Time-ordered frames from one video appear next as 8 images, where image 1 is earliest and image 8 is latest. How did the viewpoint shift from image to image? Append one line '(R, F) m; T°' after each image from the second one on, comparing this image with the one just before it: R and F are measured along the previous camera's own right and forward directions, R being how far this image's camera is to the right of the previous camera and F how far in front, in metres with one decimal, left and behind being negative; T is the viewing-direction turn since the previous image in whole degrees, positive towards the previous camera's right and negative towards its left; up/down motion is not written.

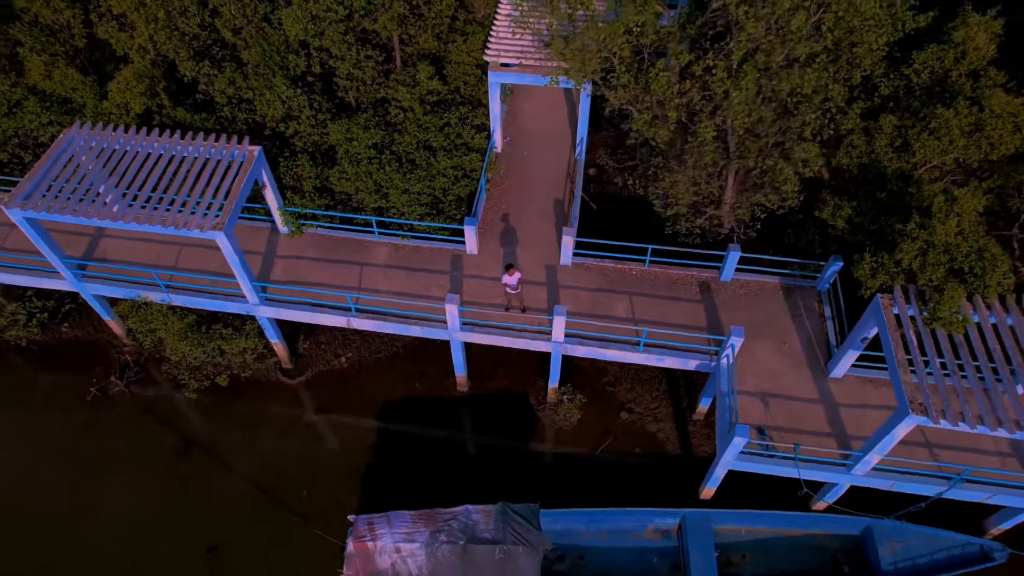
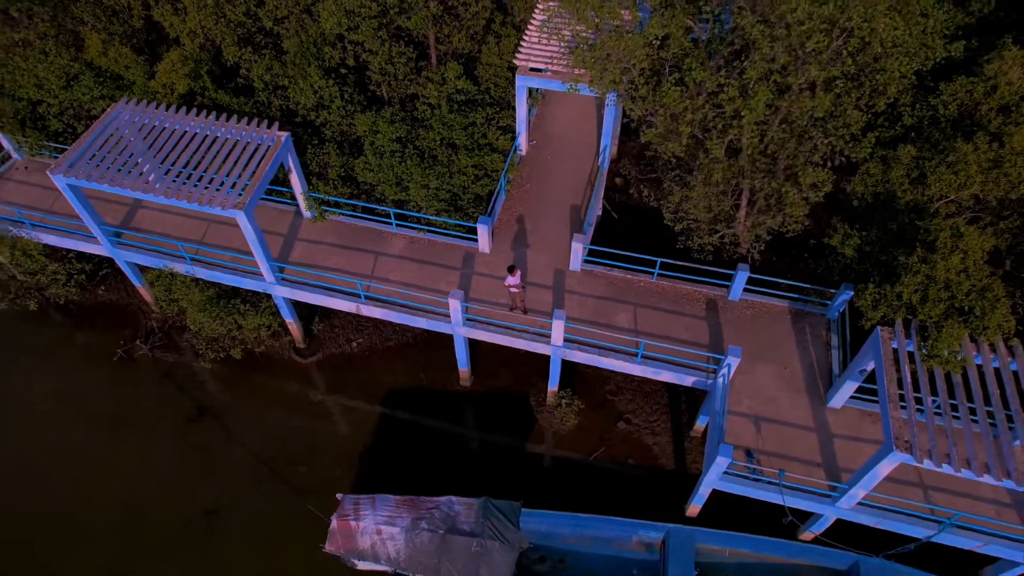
(+0.9, -0.2) m; -4°
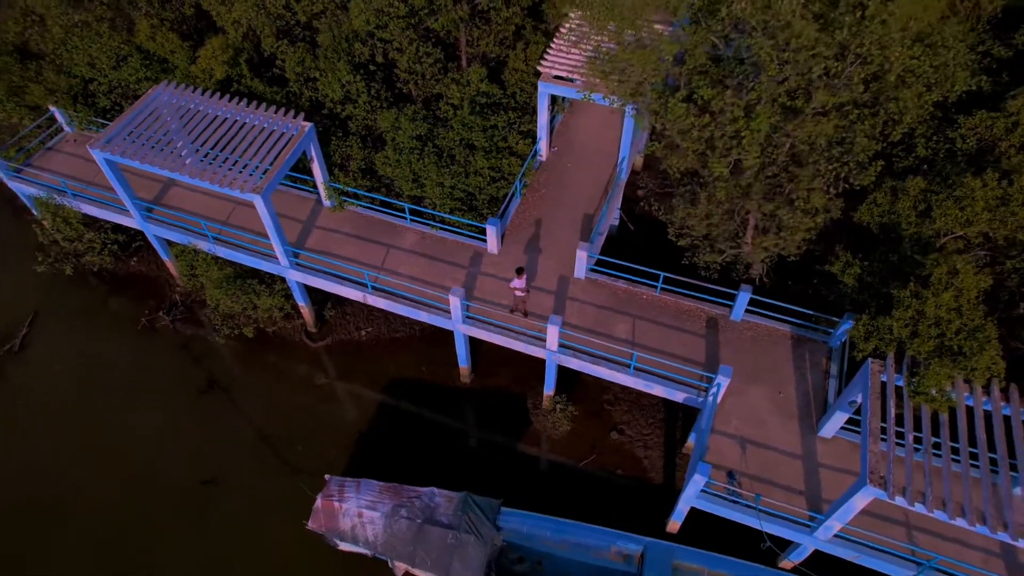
(+0.9, -0.2) m; -4°
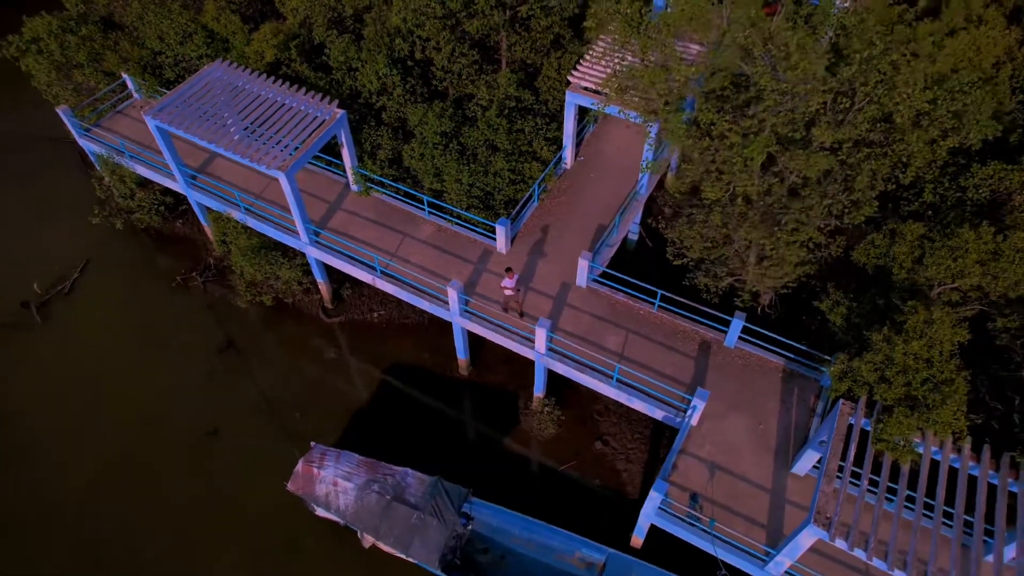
(+1.4, -0.3) m; -5°
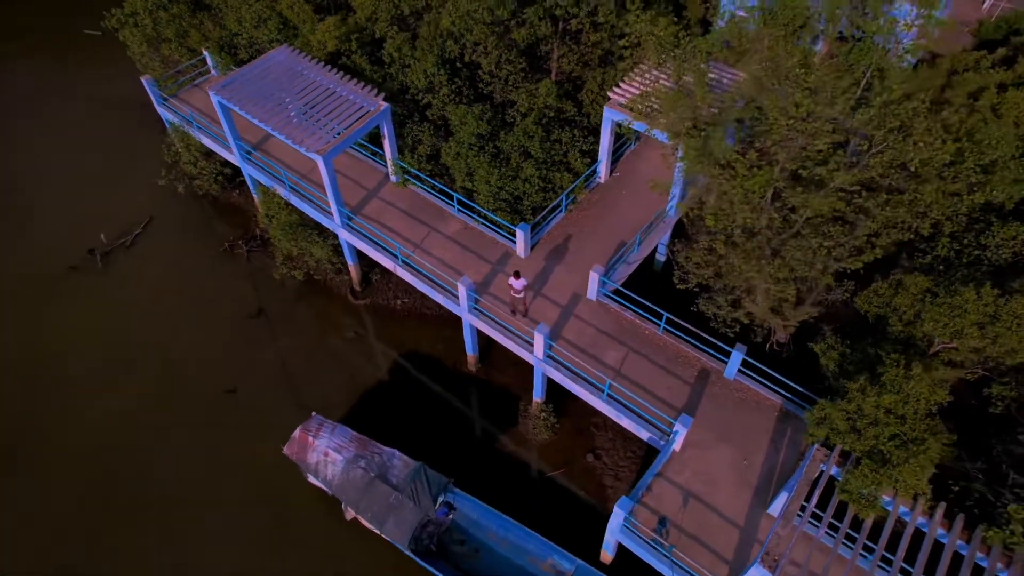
(+1.4, -0.3) m; -6°
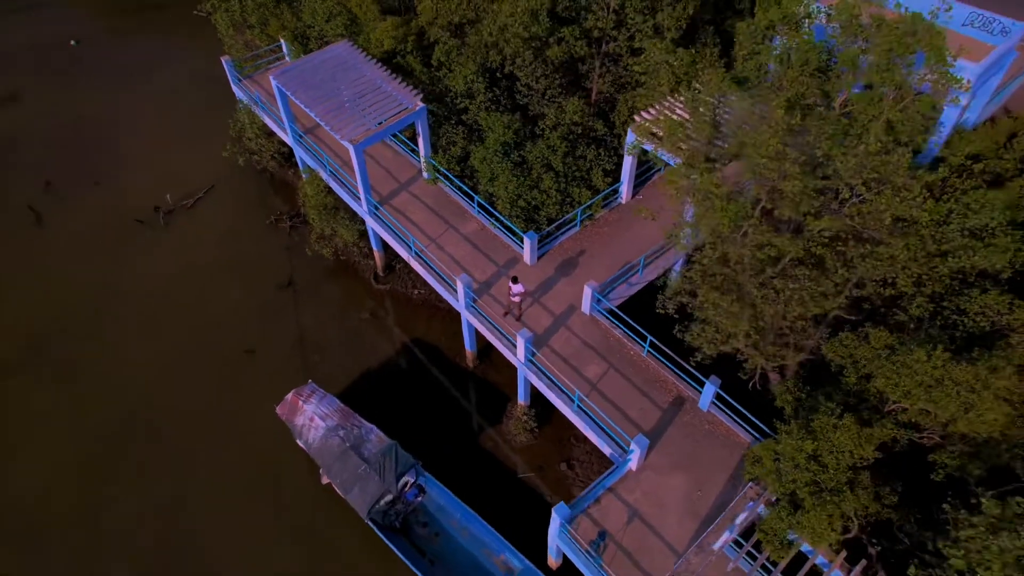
(+2.0, -0.5) m; -7°
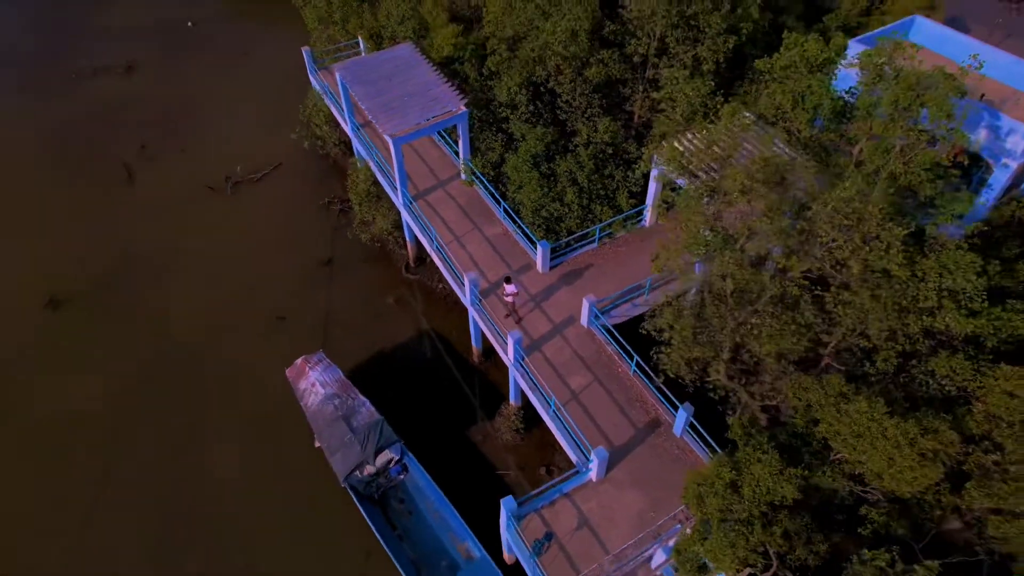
(+2.0, -0.6) m; -7°
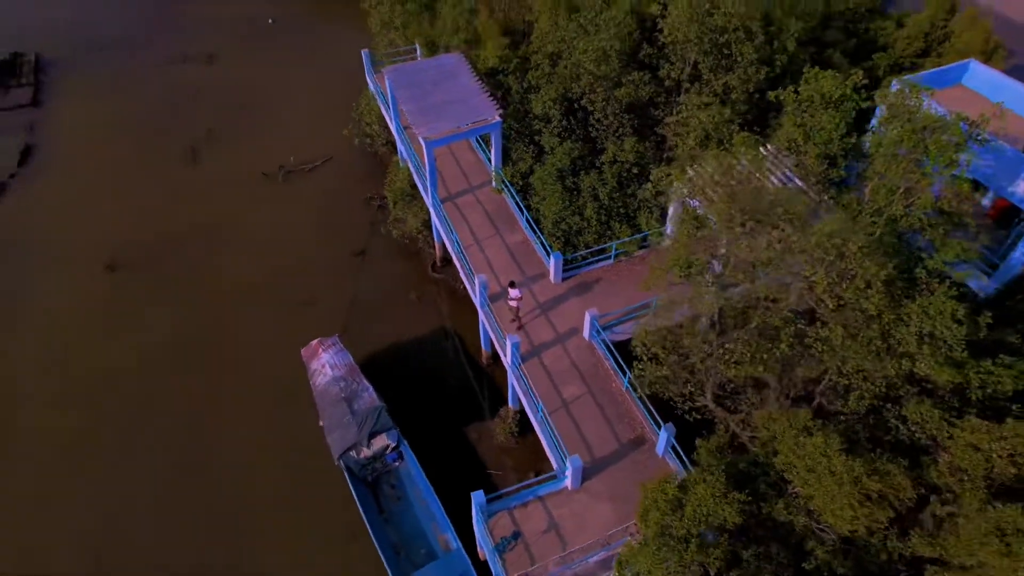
(+1.4, -0.4) m; -5°
